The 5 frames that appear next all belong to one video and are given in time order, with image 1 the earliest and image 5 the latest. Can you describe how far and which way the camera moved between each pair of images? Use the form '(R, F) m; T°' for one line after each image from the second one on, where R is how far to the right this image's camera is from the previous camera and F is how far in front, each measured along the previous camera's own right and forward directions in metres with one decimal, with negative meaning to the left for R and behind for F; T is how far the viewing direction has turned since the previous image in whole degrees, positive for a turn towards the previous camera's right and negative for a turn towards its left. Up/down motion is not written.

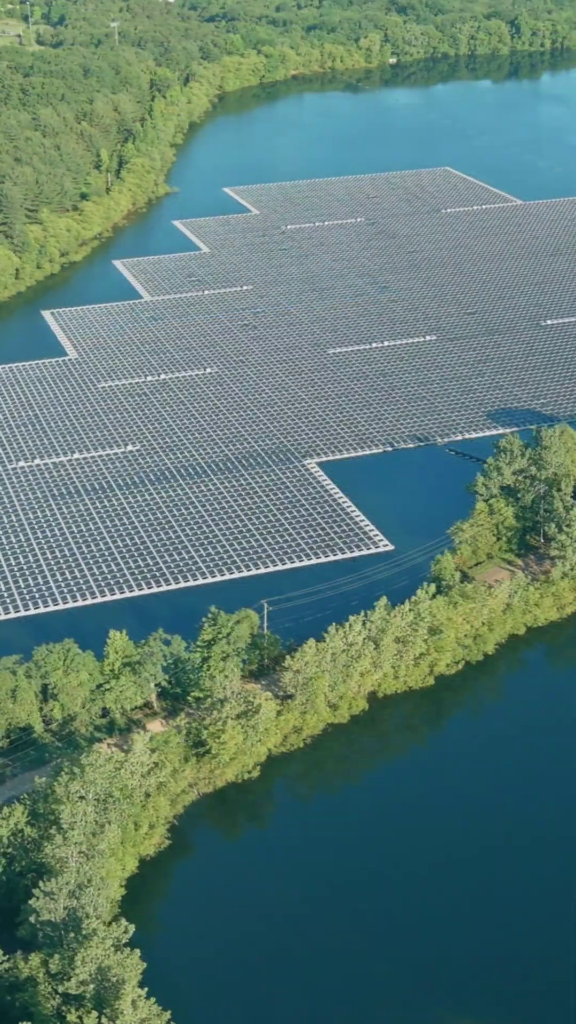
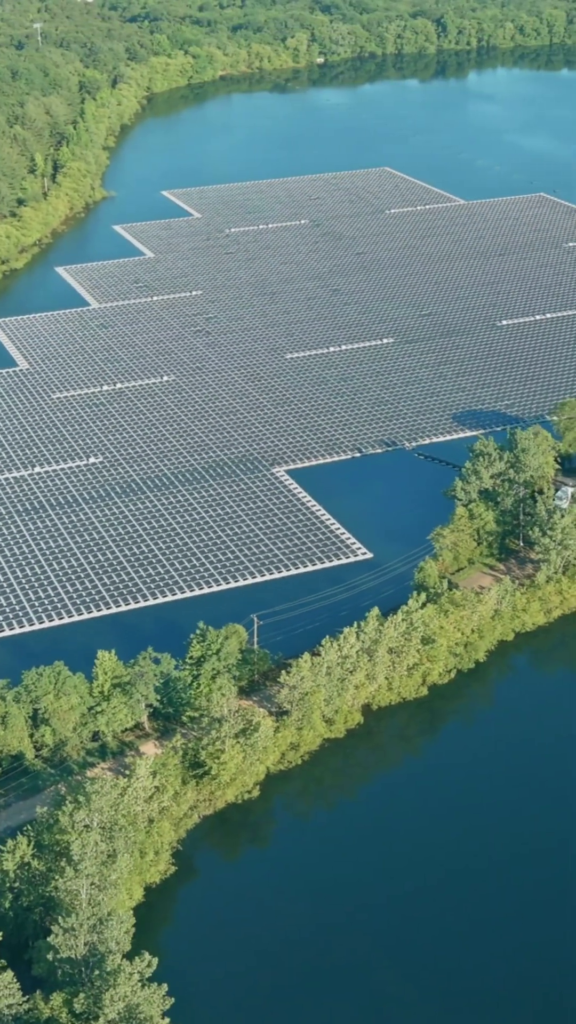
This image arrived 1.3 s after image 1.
(-1.5, +0.5) m; +3°
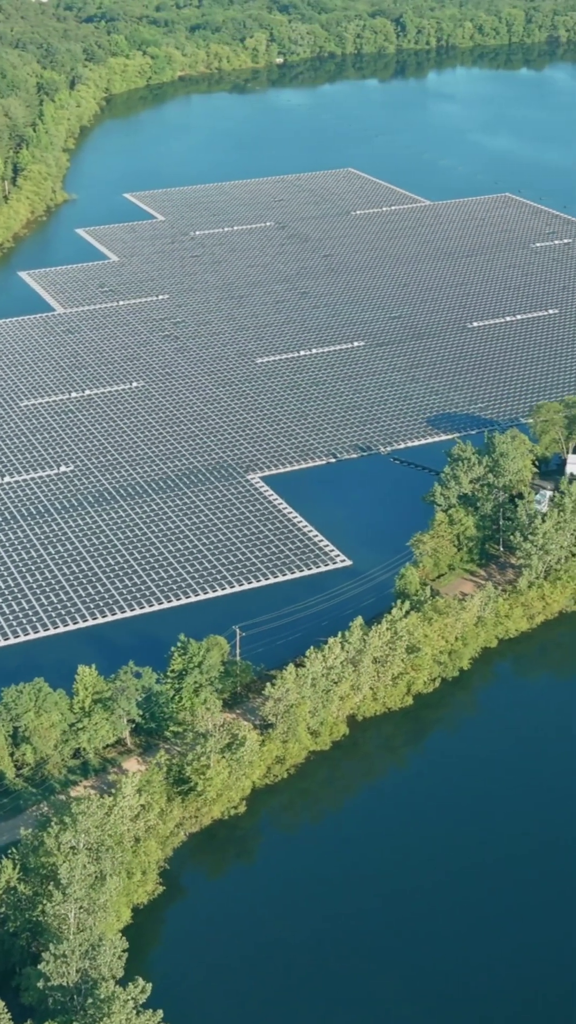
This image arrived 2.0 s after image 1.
(-0.5, +0.4) m; +2°
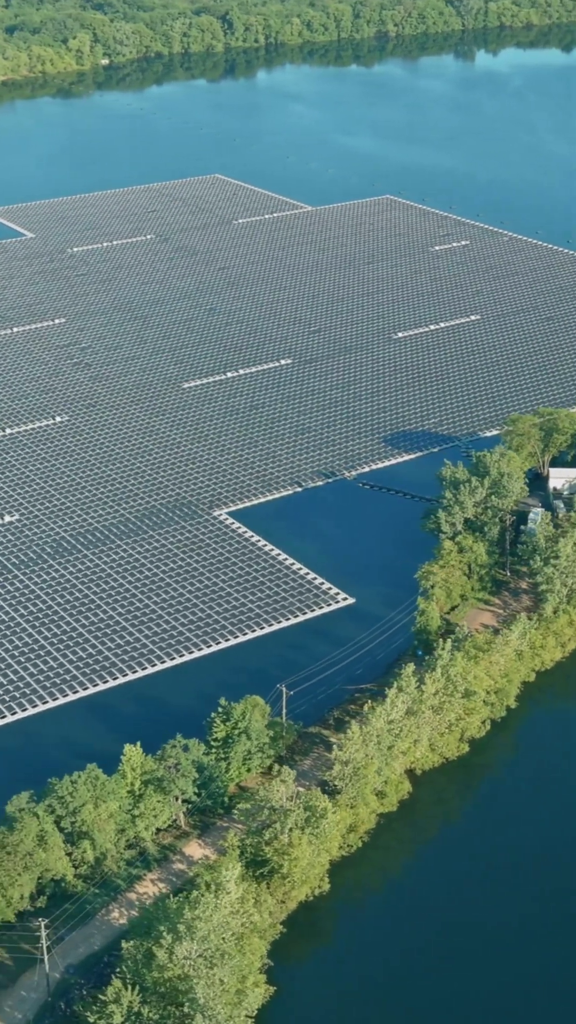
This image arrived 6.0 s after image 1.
(-5.0, +2.2) m; +9°
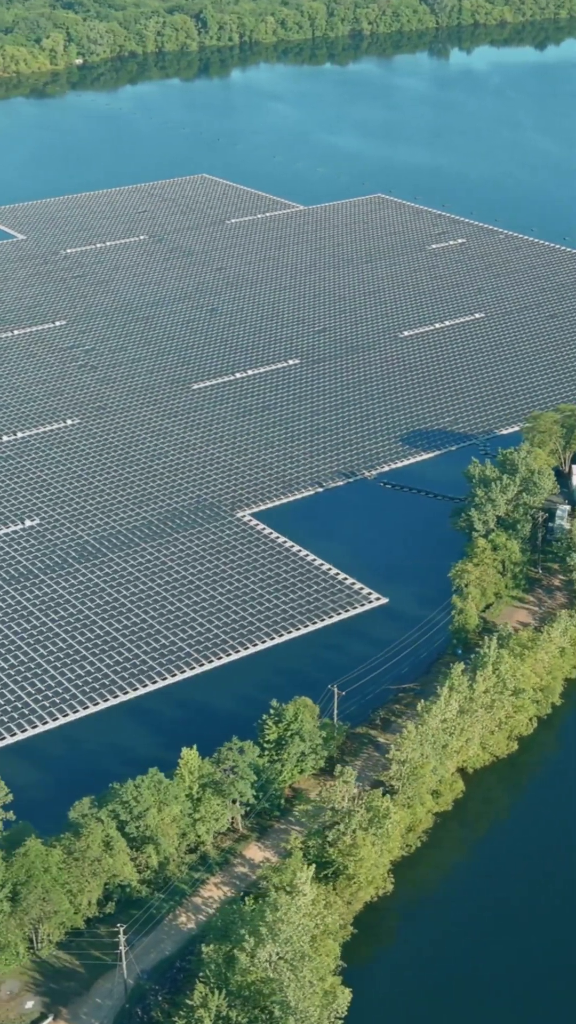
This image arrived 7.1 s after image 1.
(-1.9, 0.0) m; +2°
